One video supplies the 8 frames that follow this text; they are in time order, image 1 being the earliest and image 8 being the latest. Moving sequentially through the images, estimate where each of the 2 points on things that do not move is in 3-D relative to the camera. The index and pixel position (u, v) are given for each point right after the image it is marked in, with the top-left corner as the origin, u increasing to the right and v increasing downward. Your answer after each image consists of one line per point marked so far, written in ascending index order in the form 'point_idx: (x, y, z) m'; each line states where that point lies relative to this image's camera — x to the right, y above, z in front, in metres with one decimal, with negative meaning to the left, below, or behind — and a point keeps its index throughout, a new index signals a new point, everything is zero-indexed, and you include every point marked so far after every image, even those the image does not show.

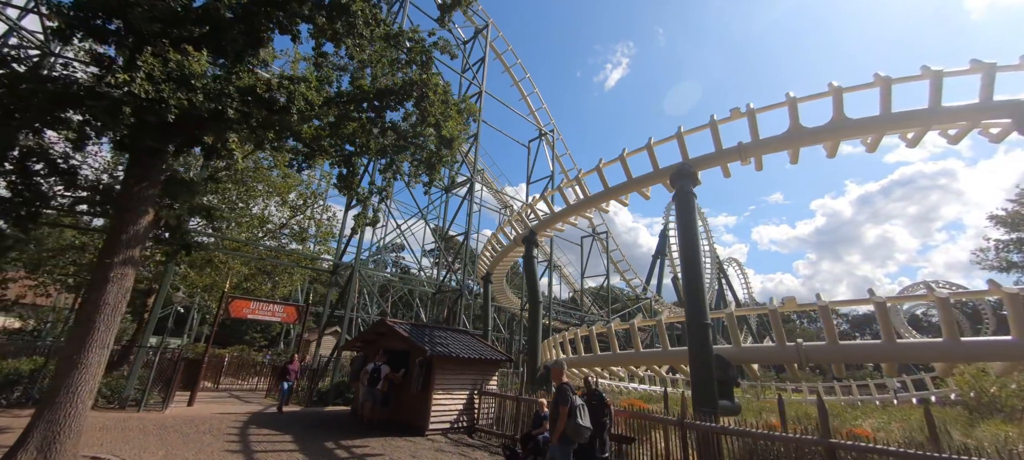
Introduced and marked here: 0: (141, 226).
0: (-4.6, 0.0, +5.0) m
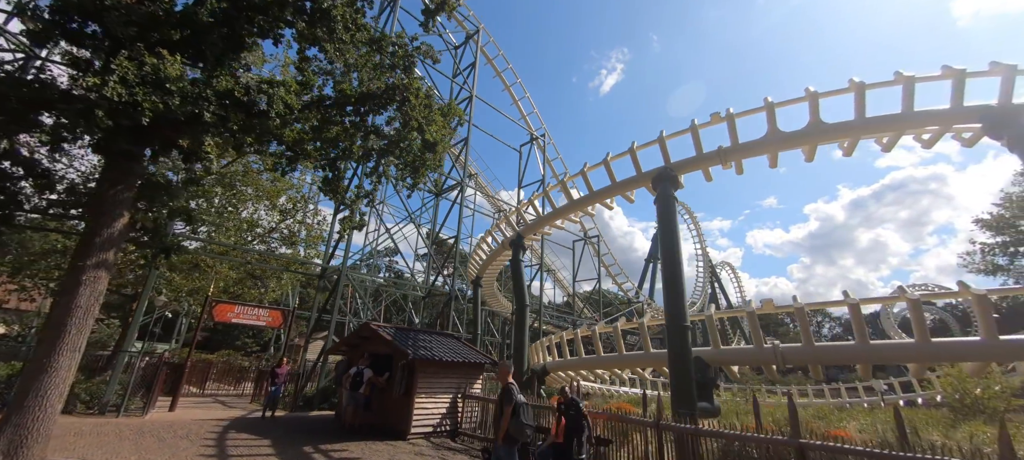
0: (-4.9, 0.0, +4.9) m
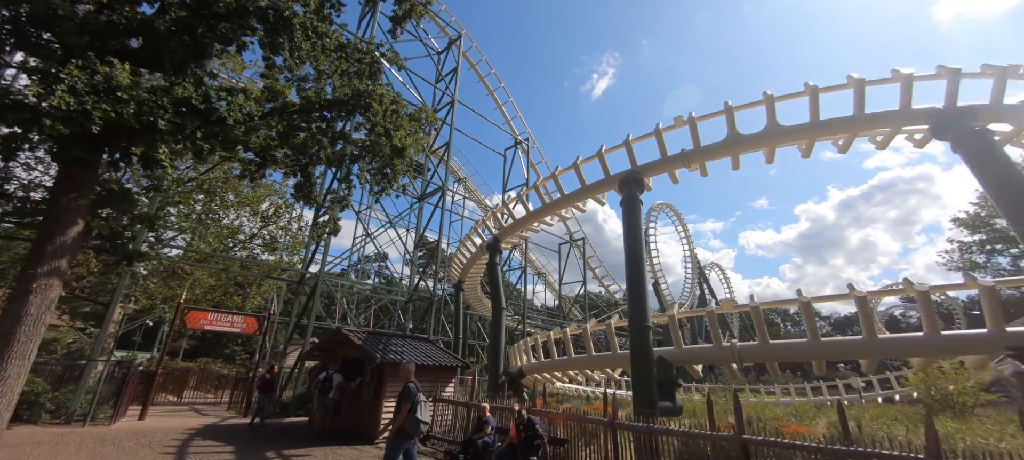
0: (-5.5, -0.1, +5.0) m
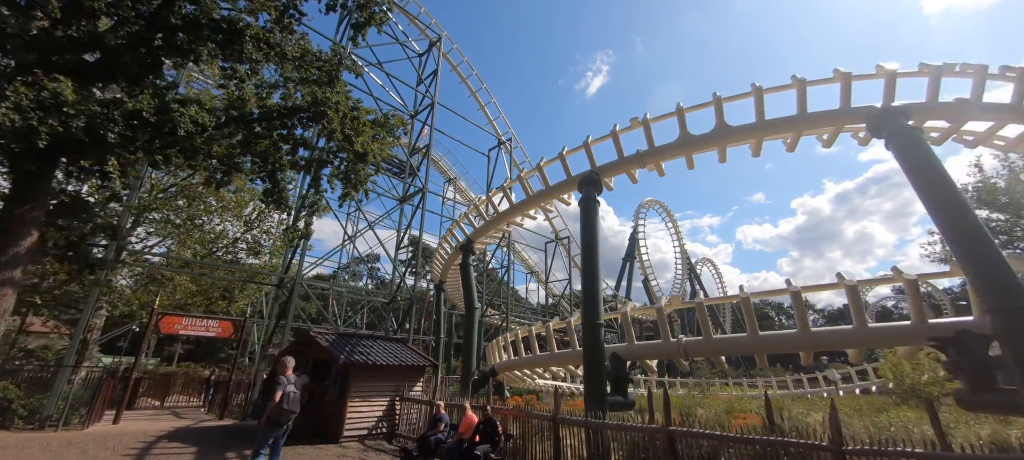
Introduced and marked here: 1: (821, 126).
0: (-6.3, -0.2, +5.1) m
1: (+5.4, +1.8, +7.1) m
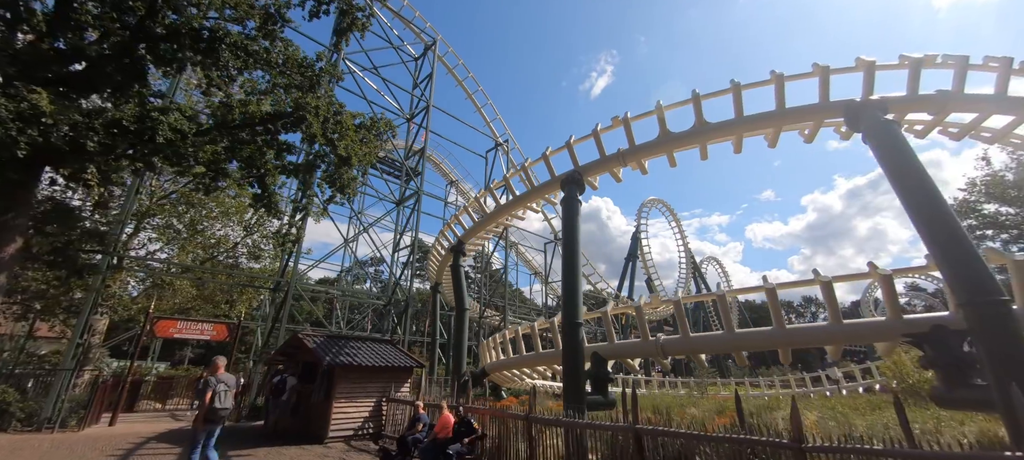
0: (-6.7, -0.3, +5.3) m
1: (+5.0, +1.9, +7.0) m
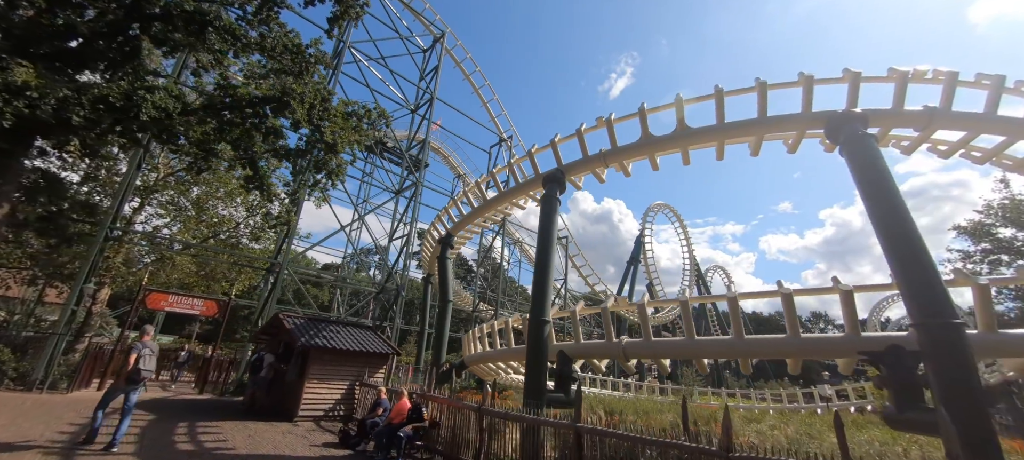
0: (-7.3, +0.2, +5.6) m
1: (+4.6, +1.7, +6.9) m
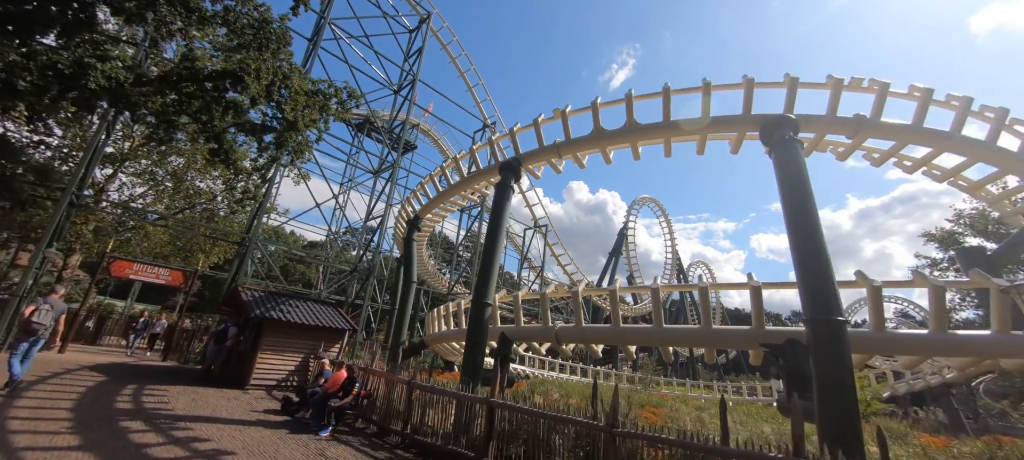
0: (-8.2, +0.7, +5.7) m
1: (+3.7, +1.8, +7.1) m
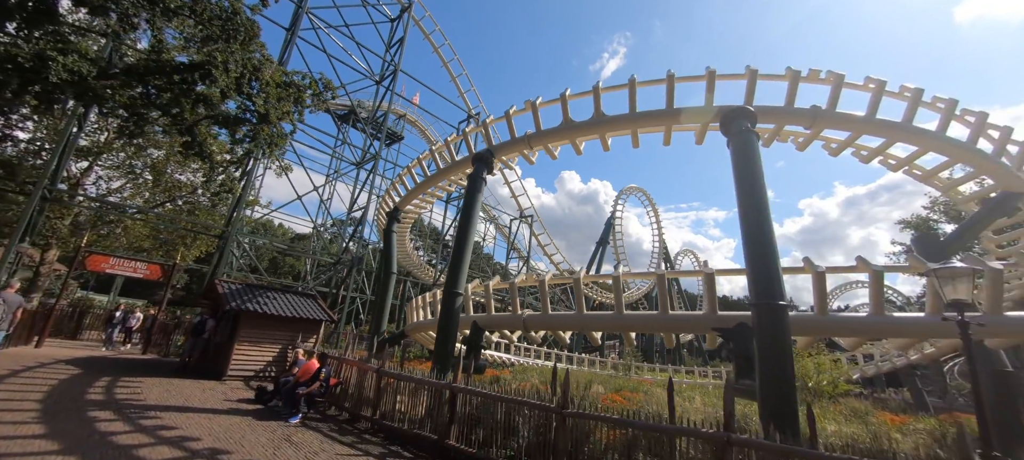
0: (-8.8, +0.8, +5.7) m
1: (+3.2, +2.0, +7.3) m
